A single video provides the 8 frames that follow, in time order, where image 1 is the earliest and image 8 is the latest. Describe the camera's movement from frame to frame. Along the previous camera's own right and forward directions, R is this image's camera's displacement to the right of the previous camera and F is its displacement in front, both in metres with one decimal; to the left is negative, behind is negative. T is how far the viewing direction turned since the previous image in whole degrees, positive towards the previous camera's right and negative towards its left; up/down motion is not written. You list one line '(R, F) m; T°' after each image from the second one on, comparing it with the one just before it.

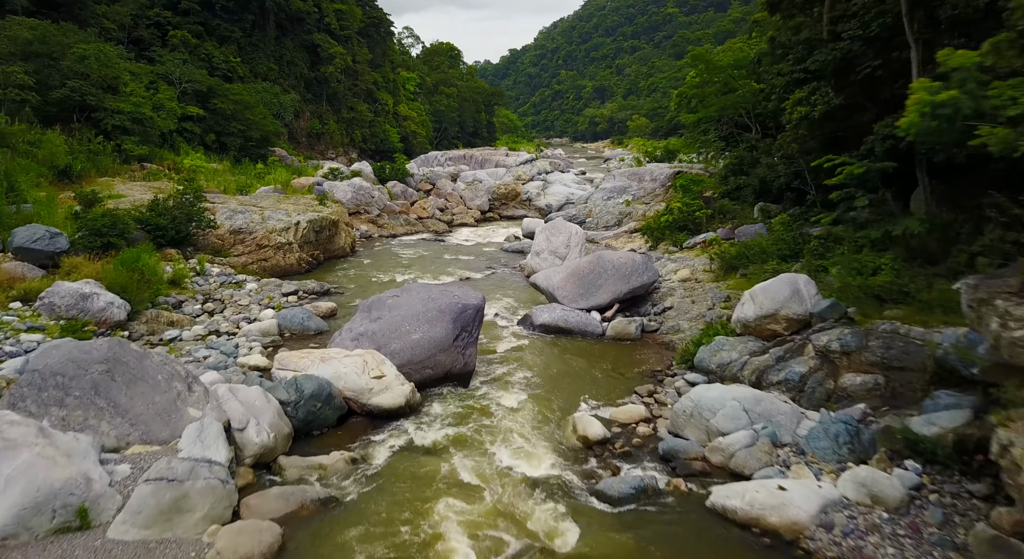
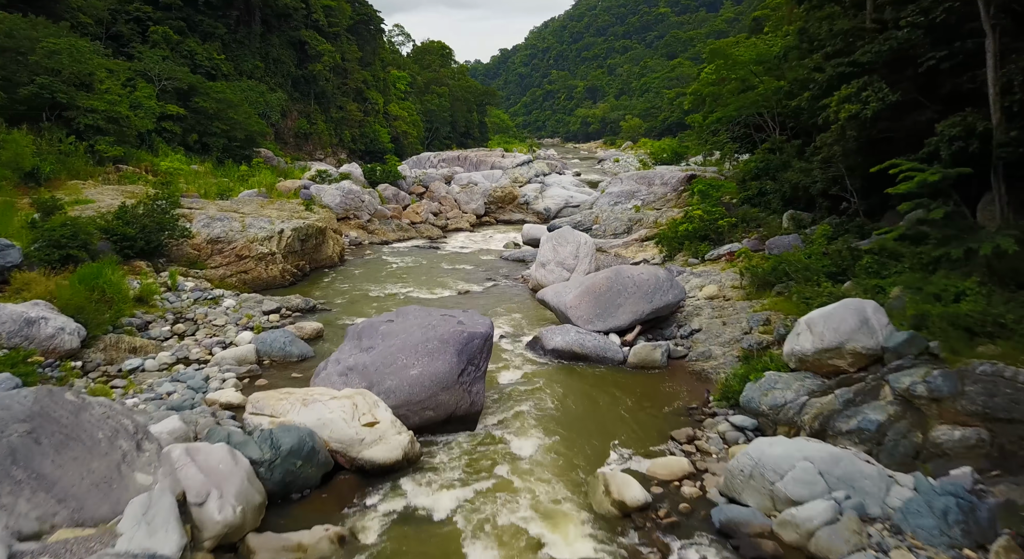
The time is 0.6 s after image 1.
(-0.3, +1.3) m; +1°
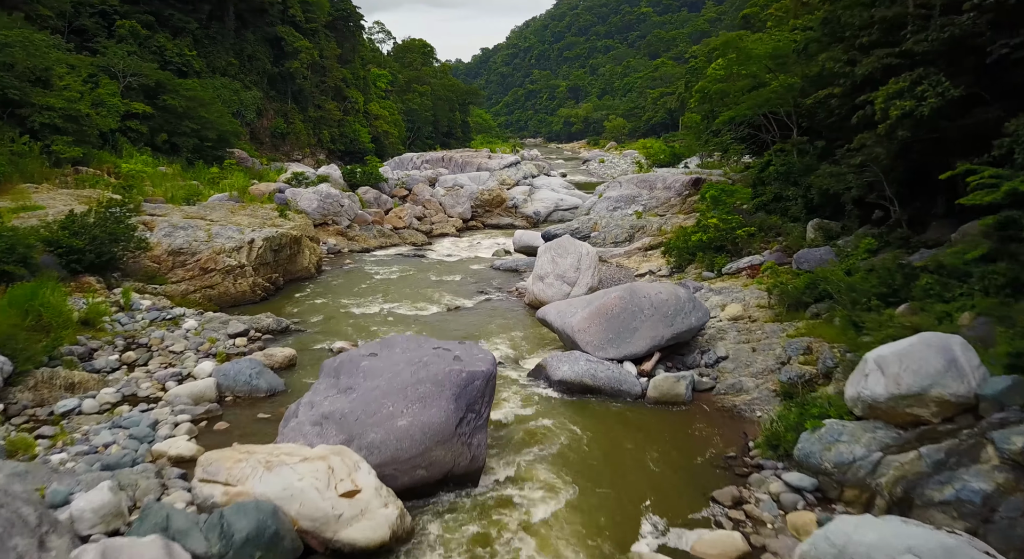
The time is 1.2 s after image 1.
(-0.3, +1.3) m; +2°
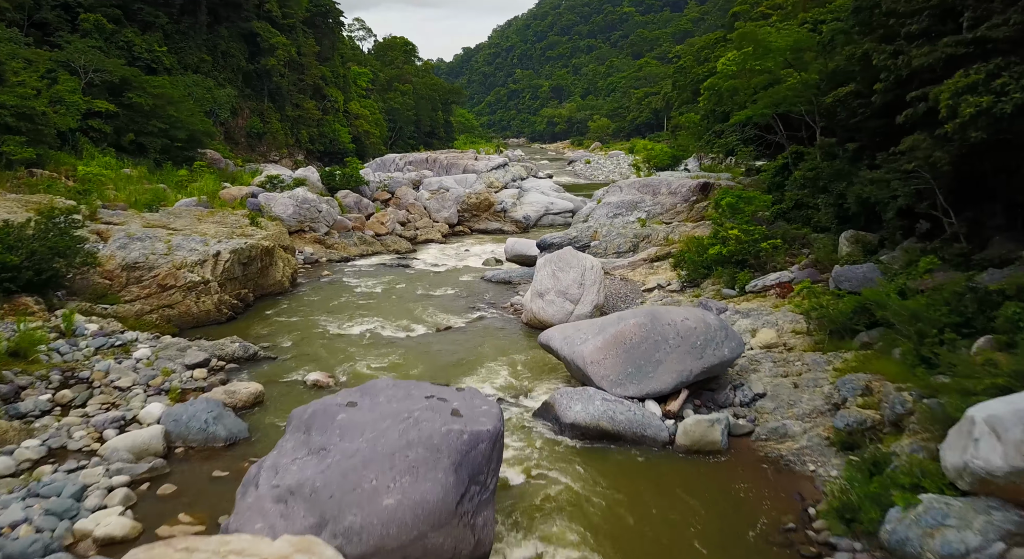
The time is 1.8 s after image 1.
(-0.3, +1.3) m; +2°
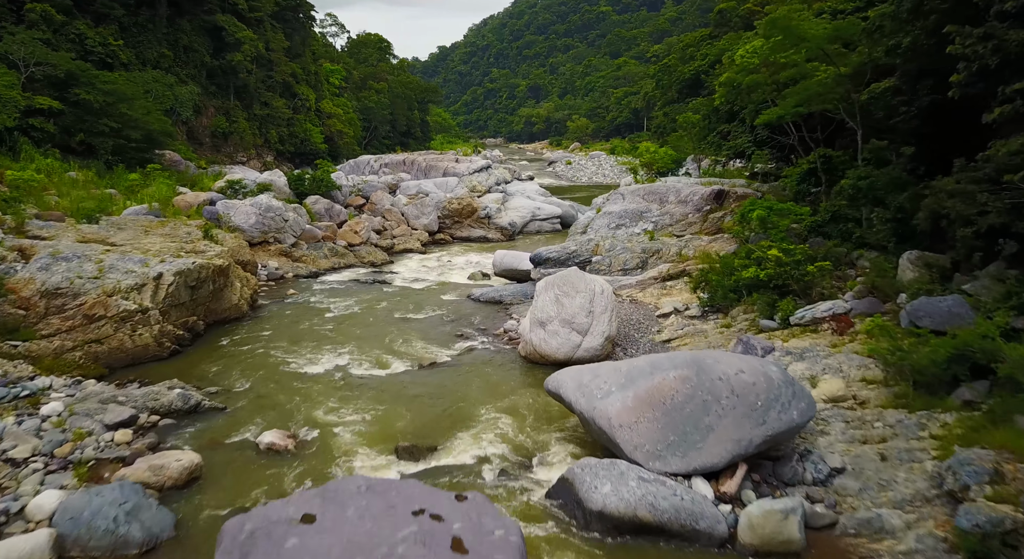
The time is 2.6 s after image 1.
(-0.3, +1.8) m; +2°
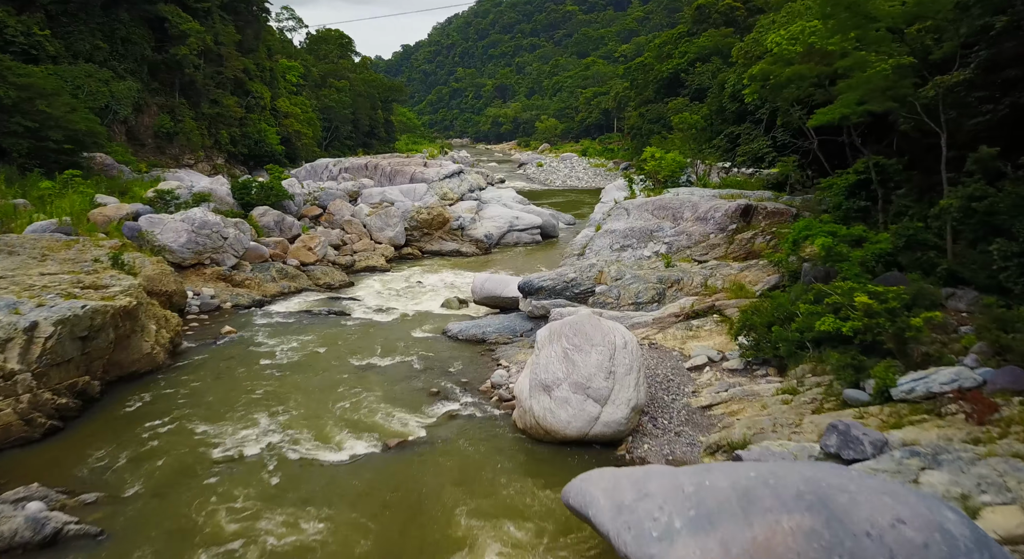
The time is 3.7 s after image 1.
(-0.3, +2.5) m; +3°
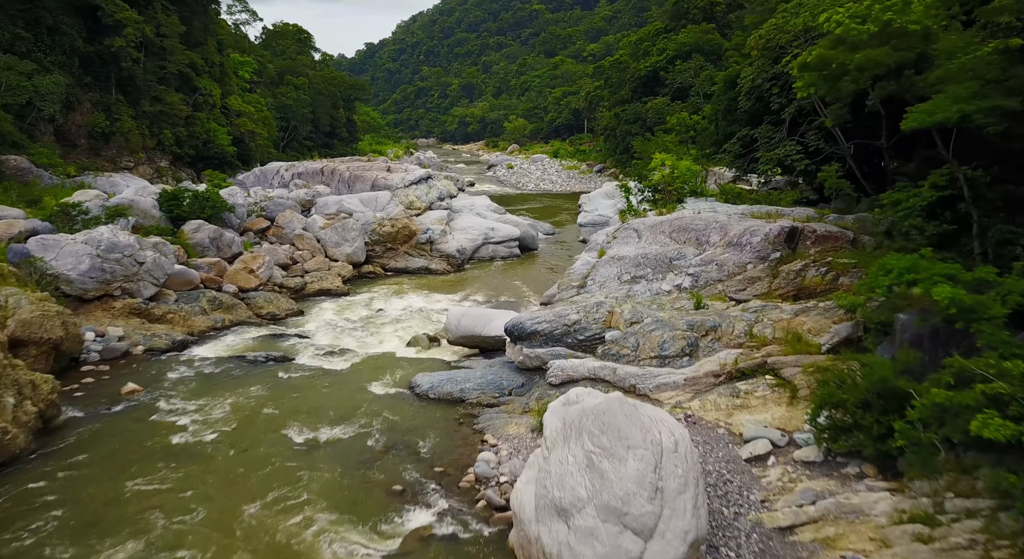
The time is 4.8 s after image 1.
(-0.3, +2.6) m; +3°
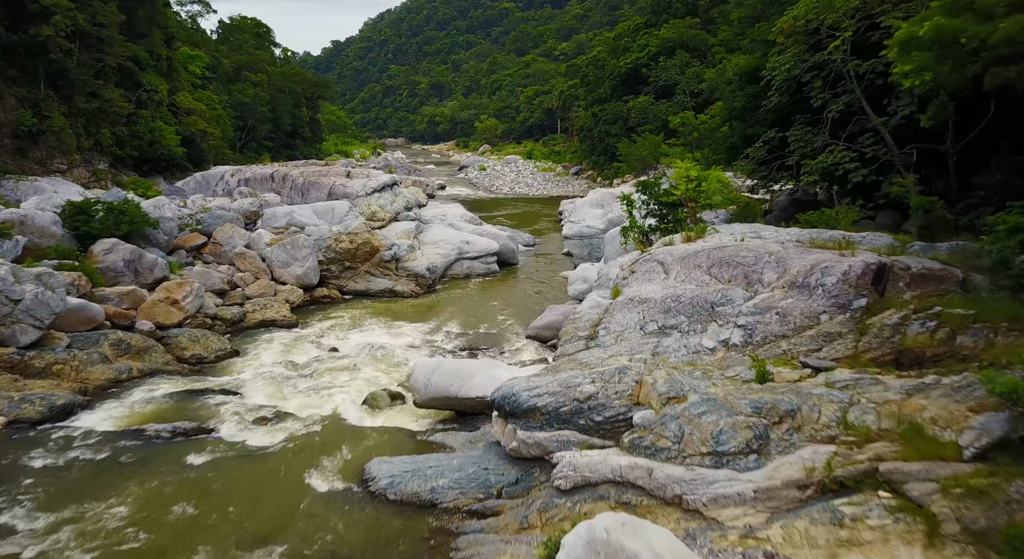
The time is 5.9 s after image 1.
(-0.2, +2.6) m; +3°
